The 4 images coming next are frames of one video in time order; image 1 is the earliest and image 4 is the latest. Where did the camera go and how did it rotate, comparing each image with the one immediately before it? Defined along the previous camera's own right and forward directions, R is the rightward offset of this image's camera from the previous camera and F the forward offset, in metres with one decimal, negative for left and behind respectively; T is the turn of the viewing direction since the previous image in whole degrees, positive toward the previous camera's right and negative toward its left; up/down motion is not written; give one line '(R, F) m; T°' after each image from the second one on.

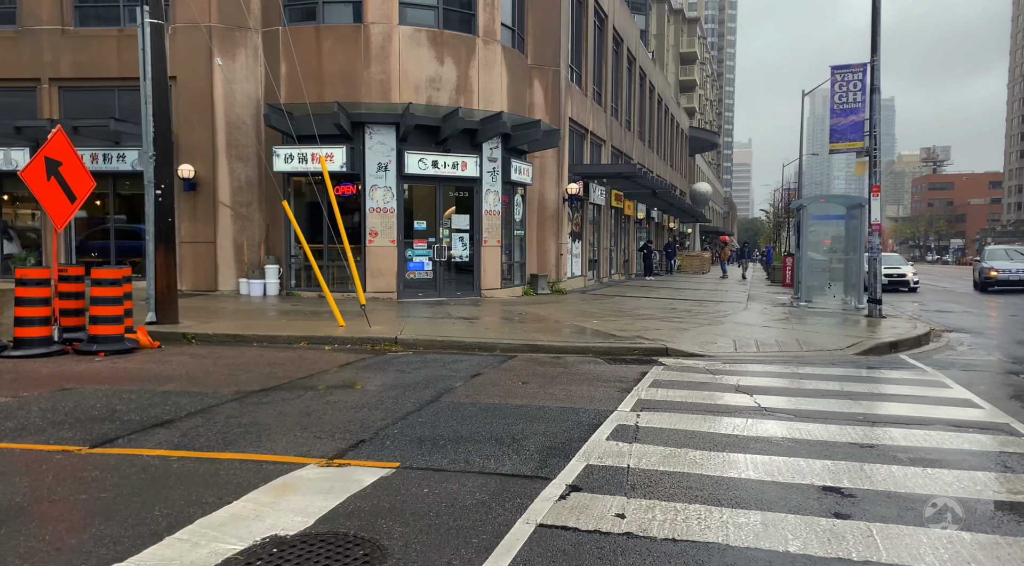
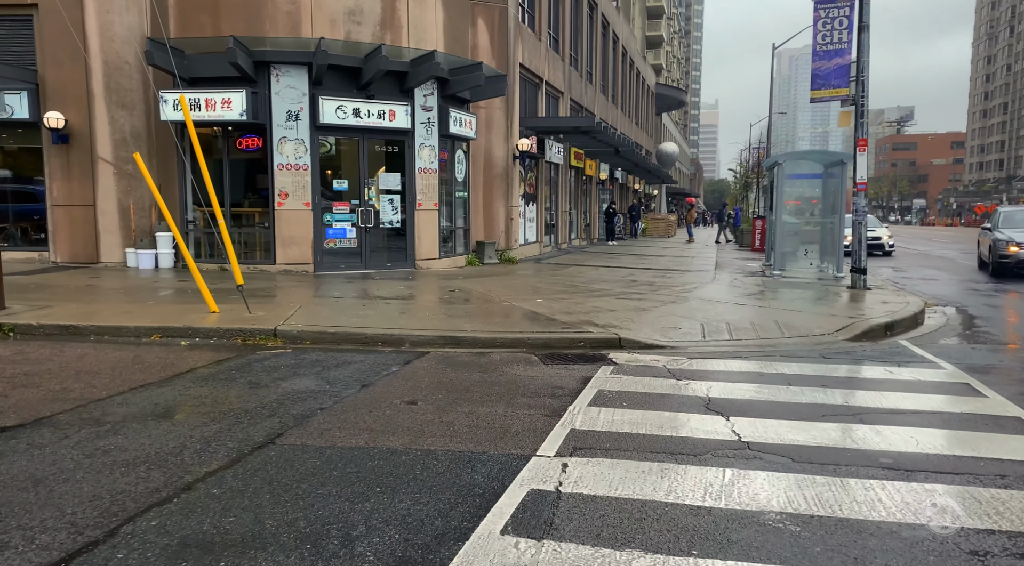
(+0.6, +2.1) m; +3°
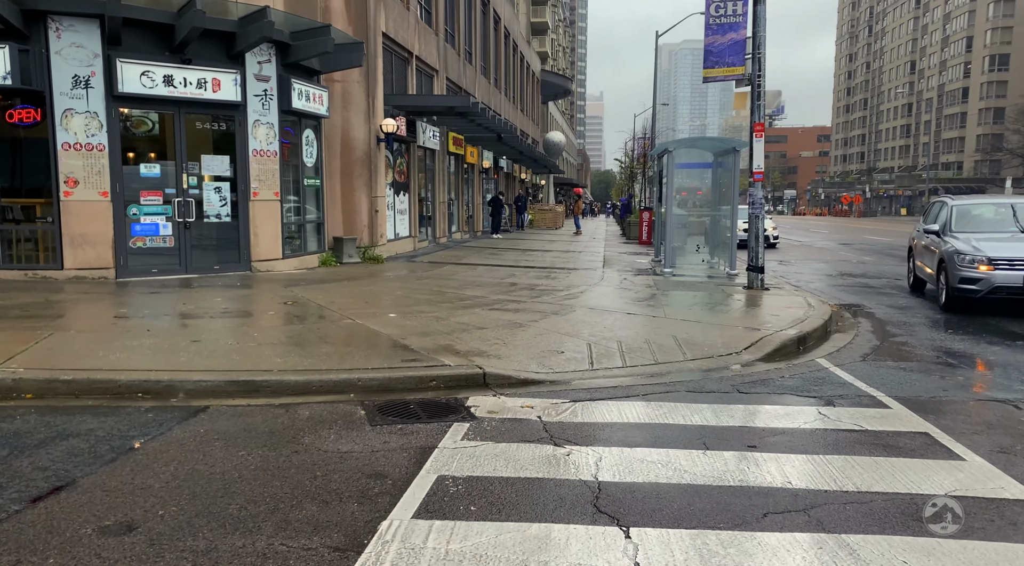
(+0.6, +2.0) m; +9°
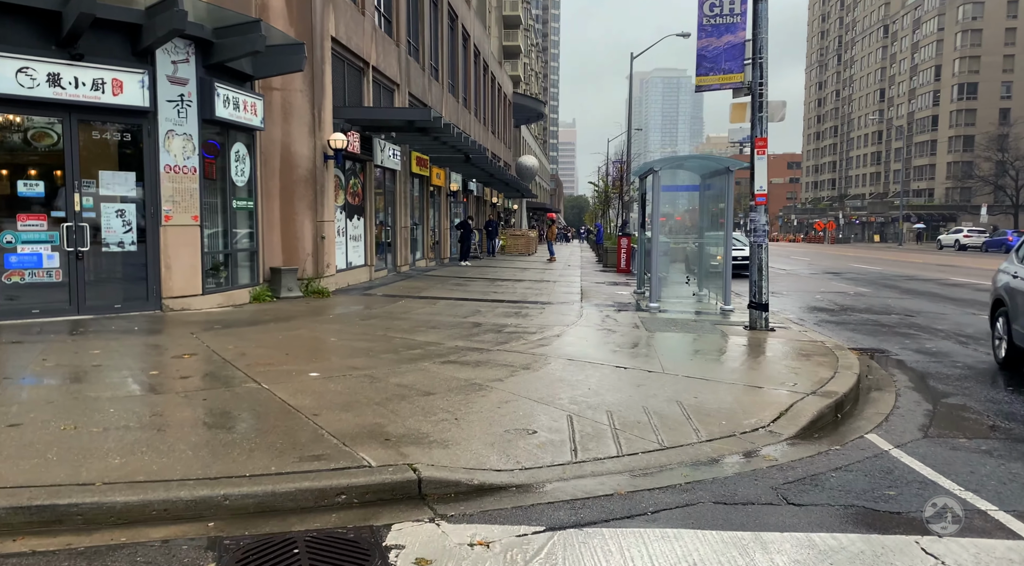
(+0.2, +1.8) m; +2°
